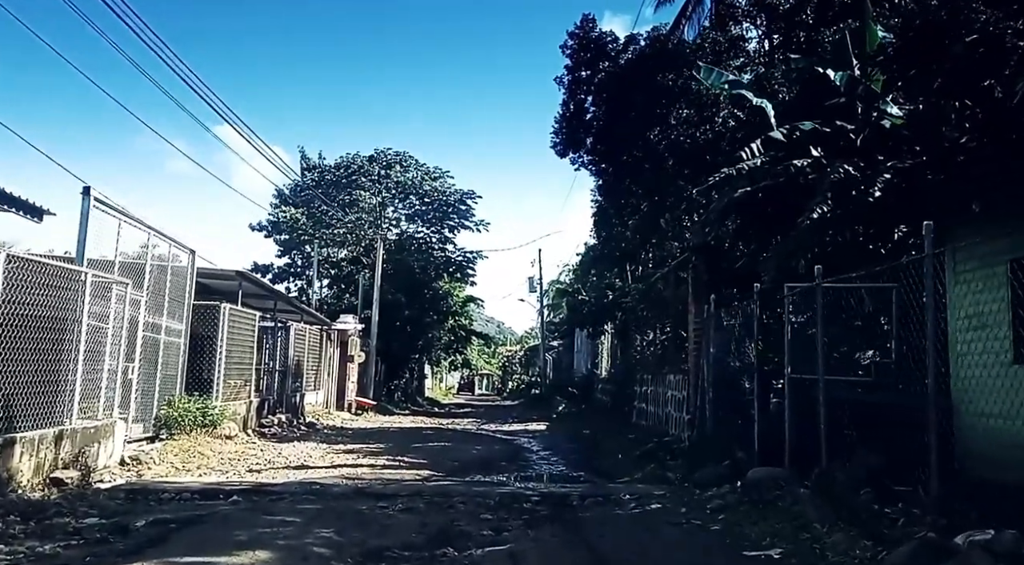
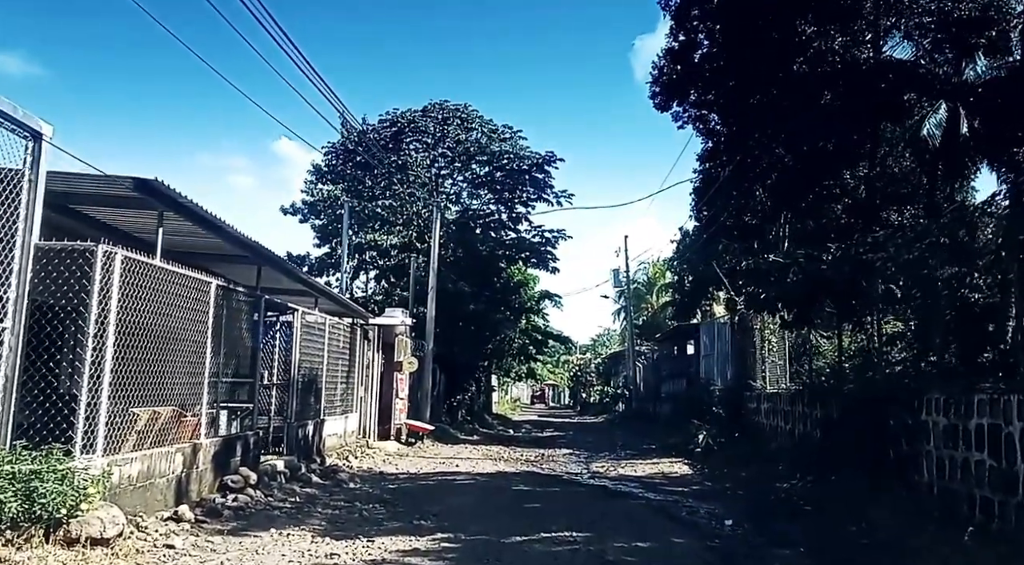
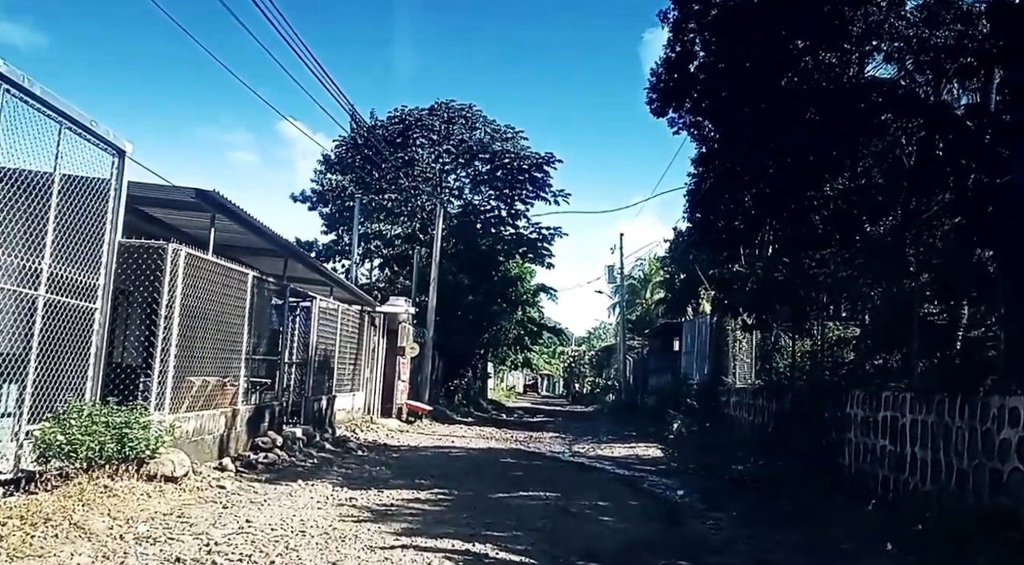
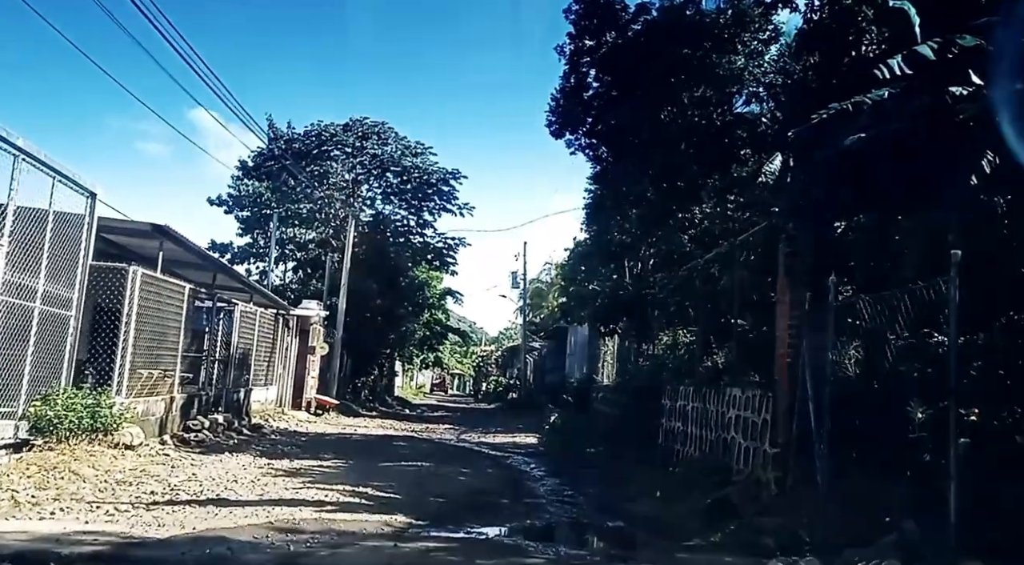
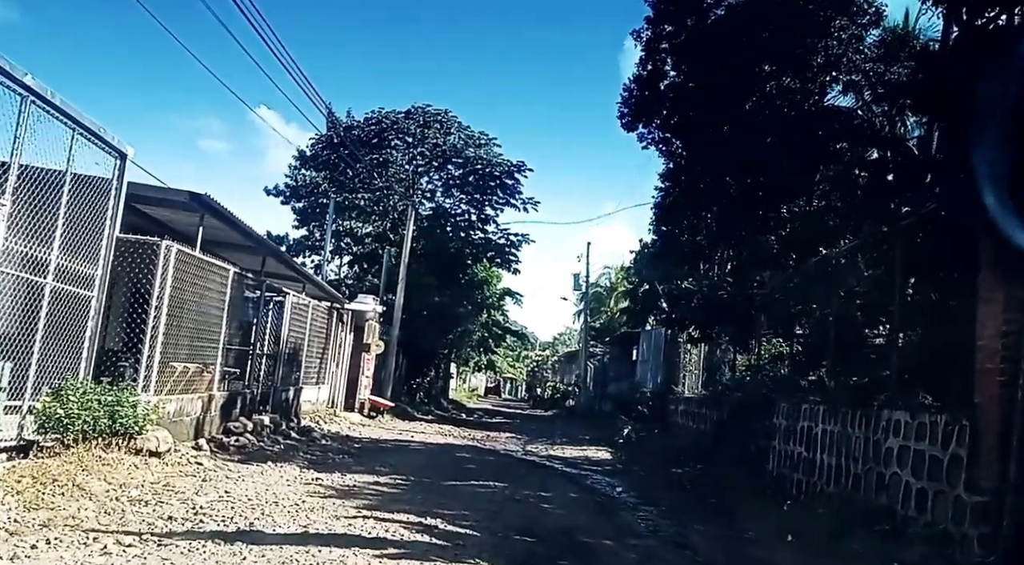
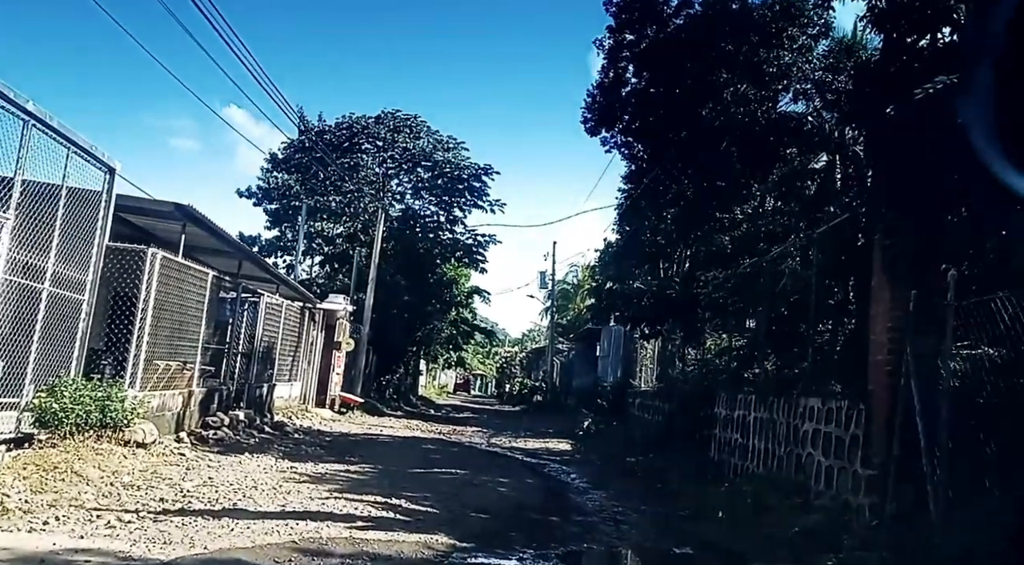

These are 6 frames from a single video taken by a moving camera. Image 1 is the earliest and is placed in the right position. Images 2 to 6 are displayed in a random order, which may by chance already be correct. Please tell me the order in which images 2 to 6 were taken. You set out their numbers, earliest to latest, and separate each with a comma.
4, 6, 5, 3, 2
